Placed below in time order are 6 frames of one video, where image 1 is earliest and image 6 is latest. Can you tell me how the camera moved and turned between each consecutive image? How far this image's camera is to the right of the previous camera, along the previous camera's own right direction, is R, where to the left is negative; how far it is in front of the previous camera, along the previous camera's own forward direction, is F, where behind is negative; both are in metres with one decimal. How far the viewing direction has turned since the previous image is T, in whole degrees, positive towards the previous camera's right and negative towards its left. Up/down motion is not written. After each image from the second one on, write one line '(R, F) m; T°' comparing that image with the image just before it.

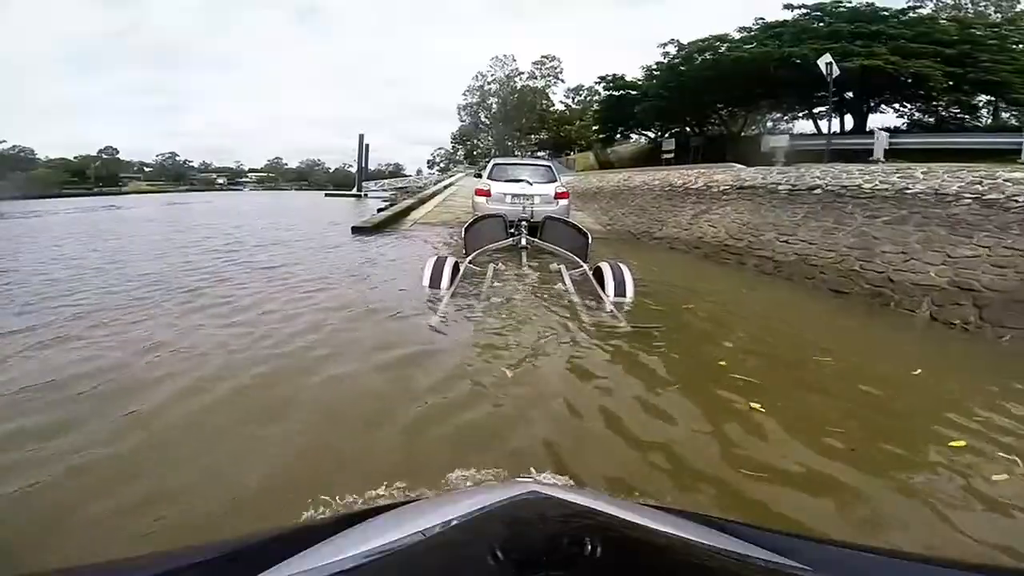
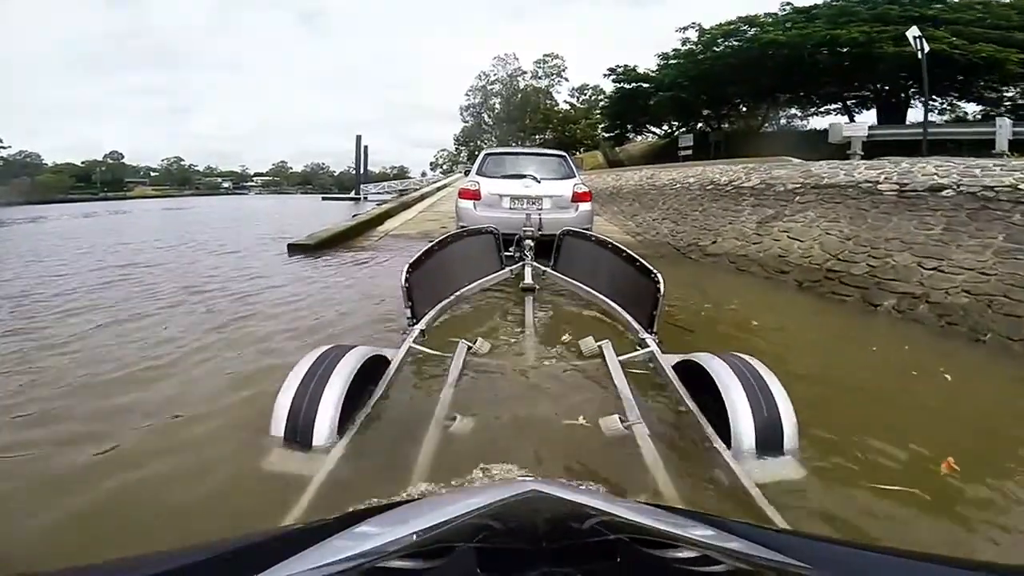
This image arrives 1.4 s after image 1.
(0.0, +1.6) m; 0°
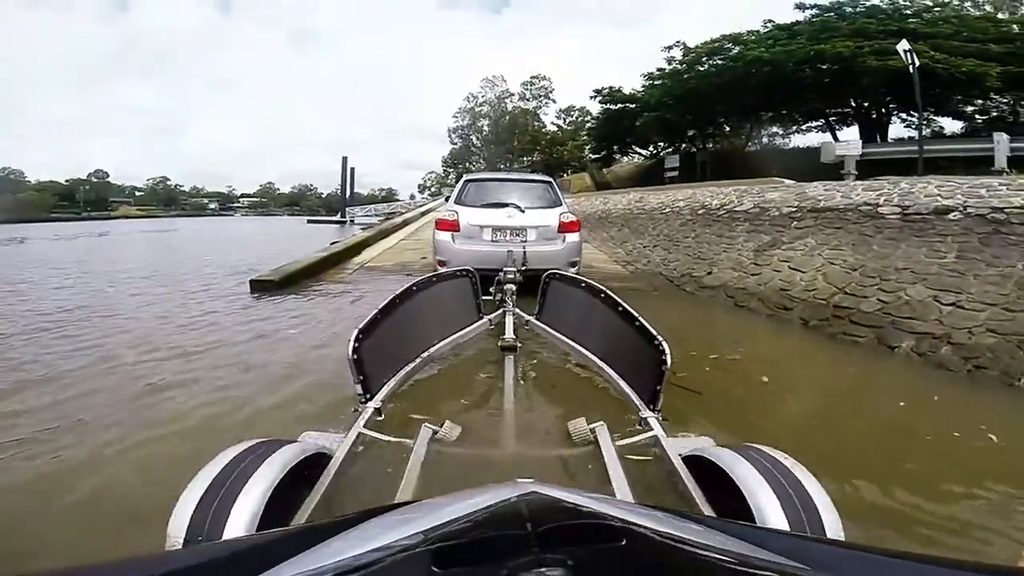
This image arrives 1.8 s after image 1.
(0.0, +0.3) m; +1°
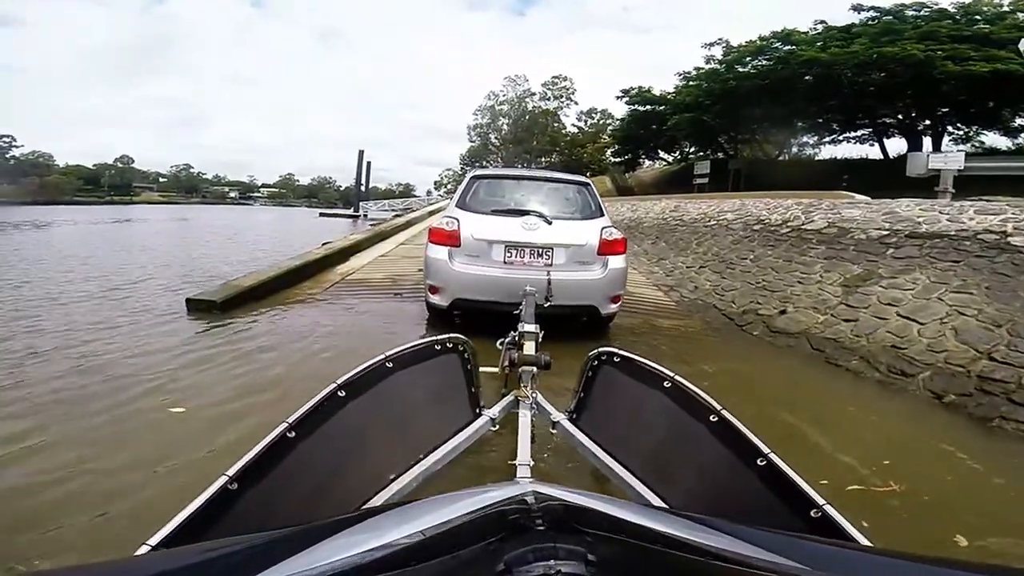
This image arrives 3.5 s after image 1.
(0.0, +0.9) m; -1°
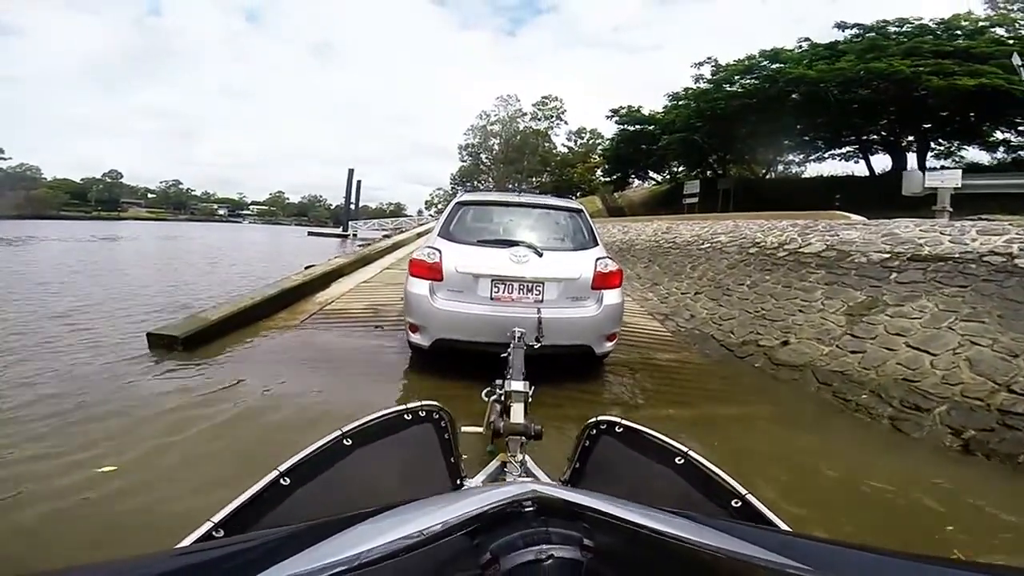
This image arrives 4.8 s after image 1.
(0.0, +0.2) m; +1°
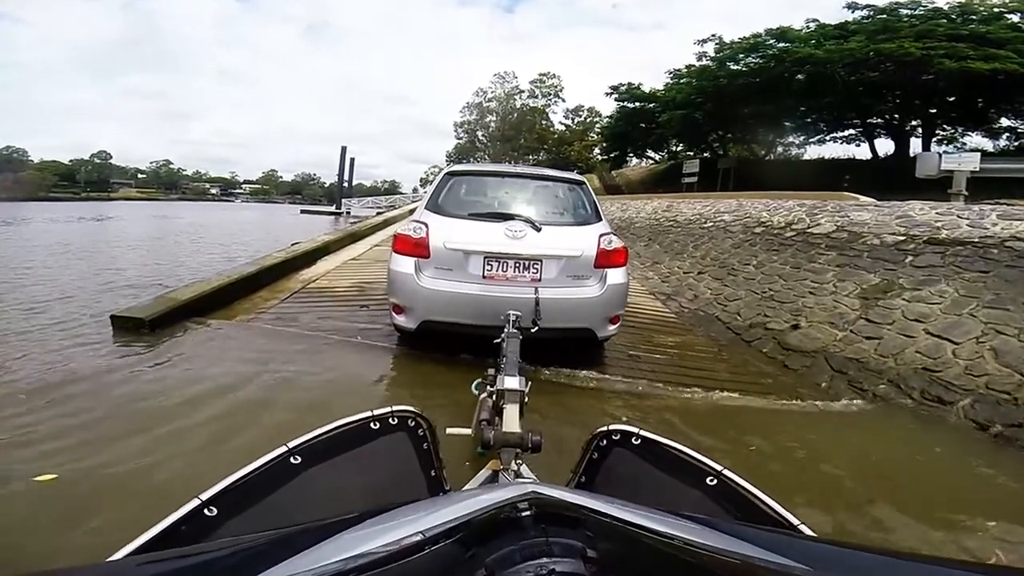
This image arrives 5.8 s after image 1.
(0.0, +0.2) m; 0°
